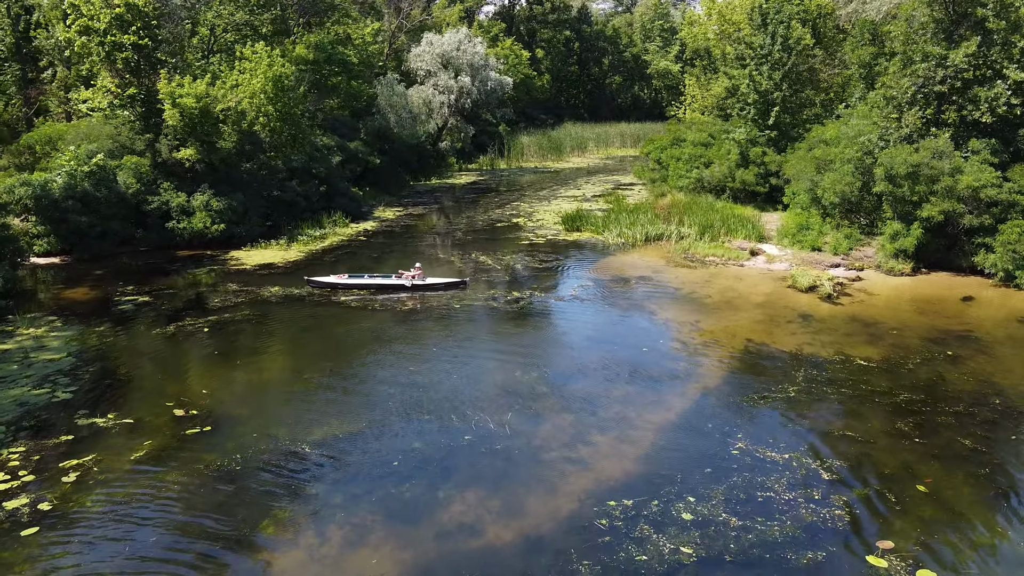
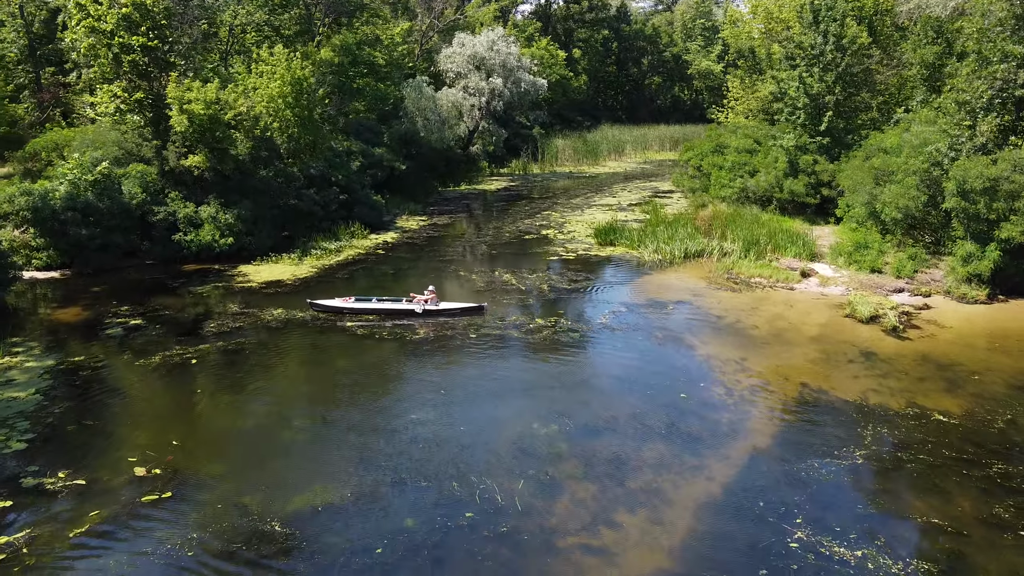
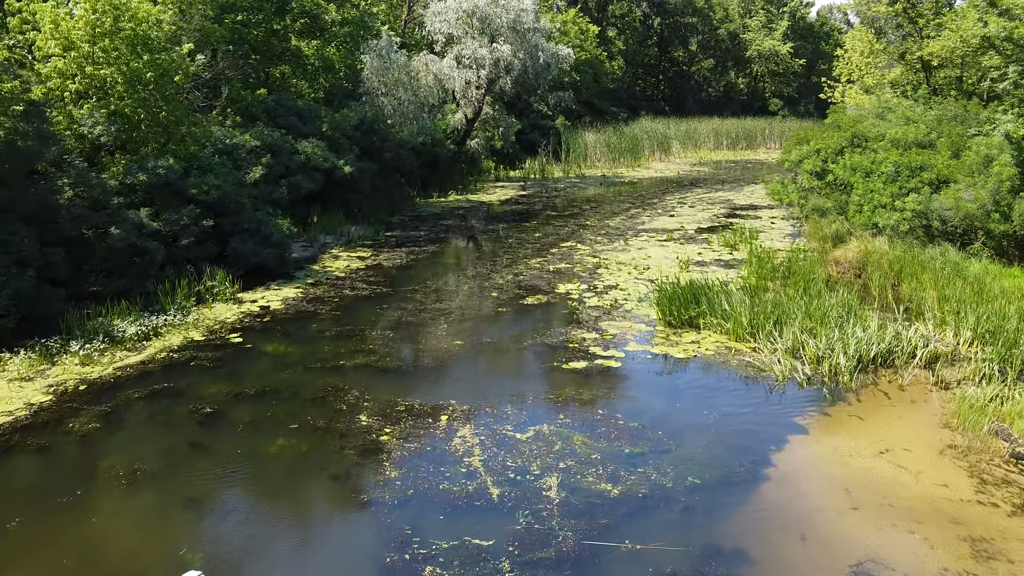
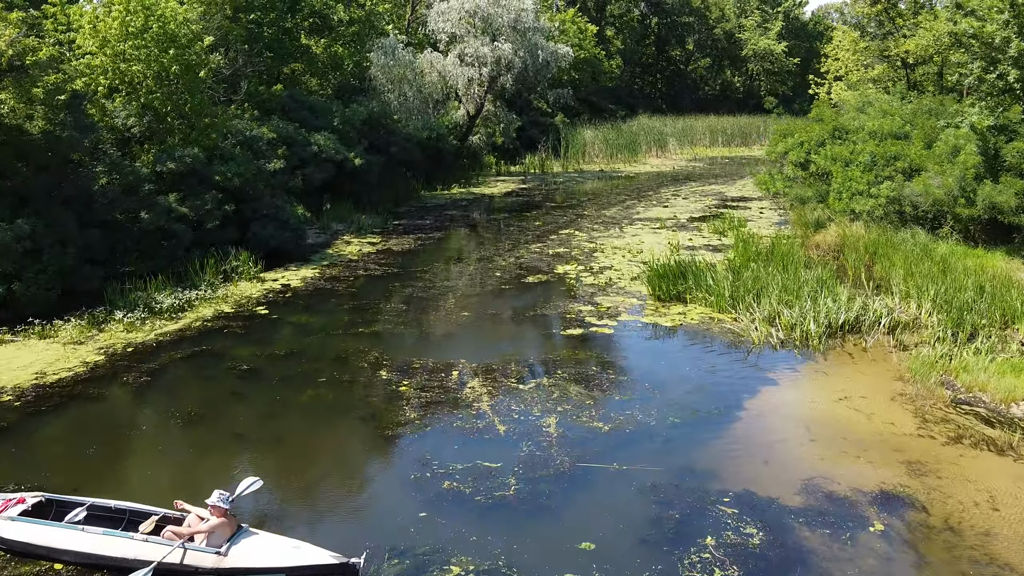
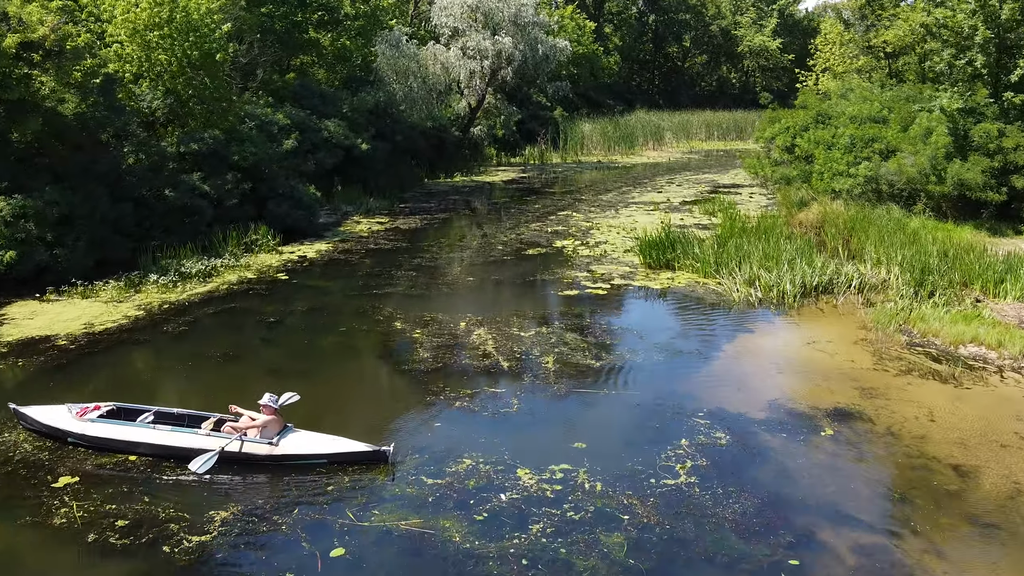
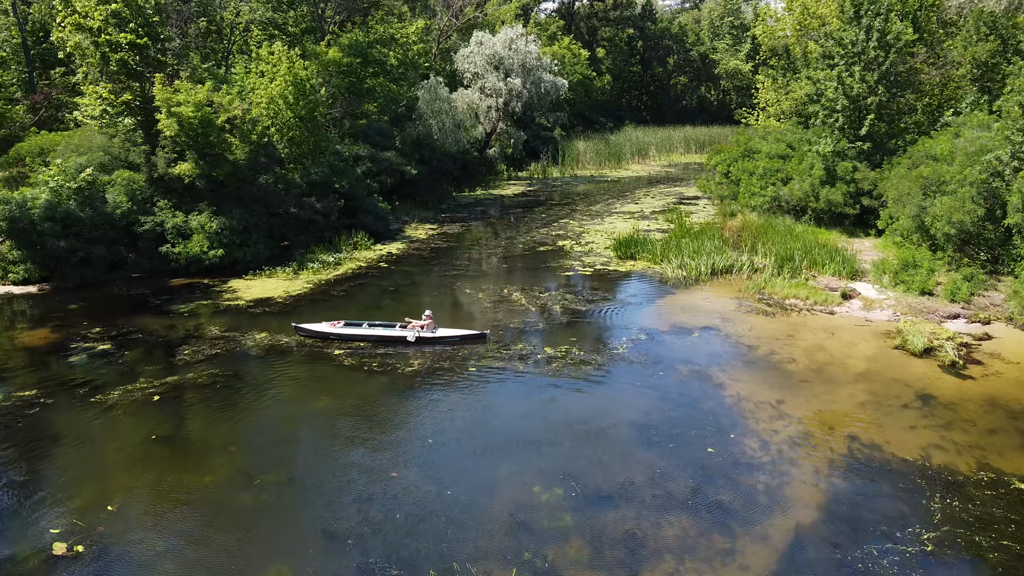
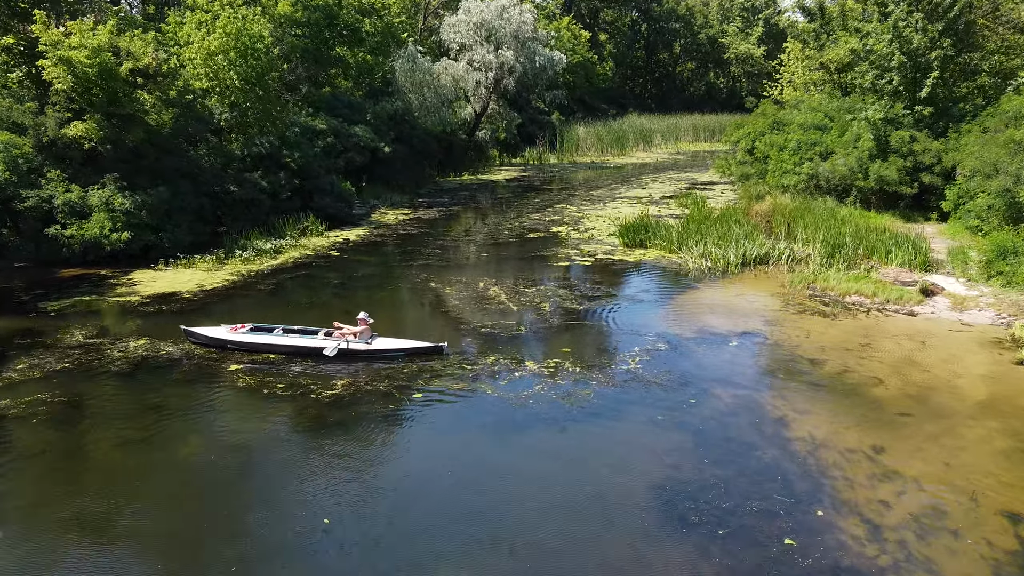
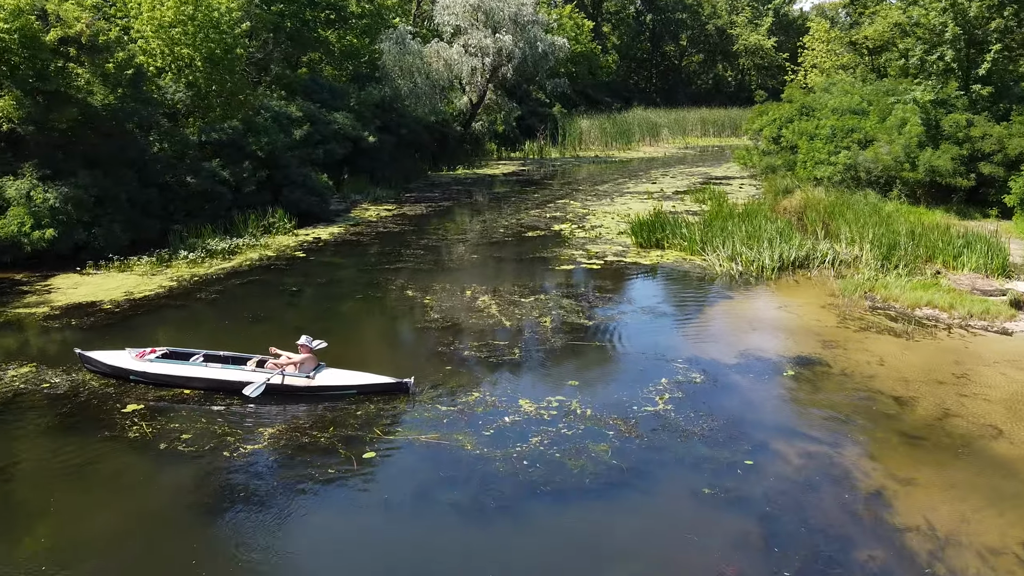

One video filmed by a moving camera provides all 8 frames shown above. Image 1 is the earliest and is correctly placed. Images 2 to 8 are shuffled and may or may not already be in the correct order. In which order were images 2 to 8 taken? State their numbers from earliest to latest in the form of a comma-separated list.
2, 6, 7, 8, 5, 4, 3
